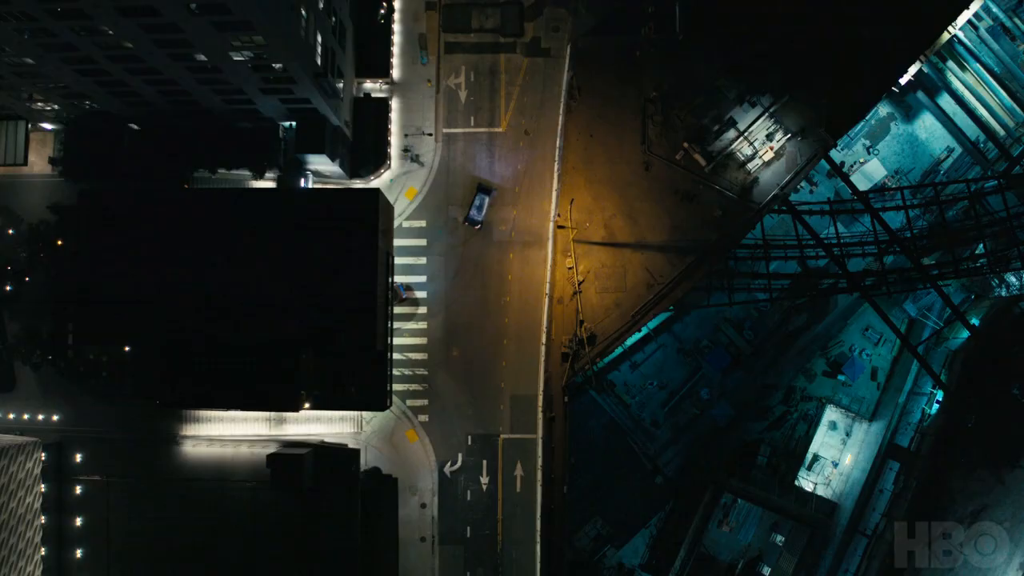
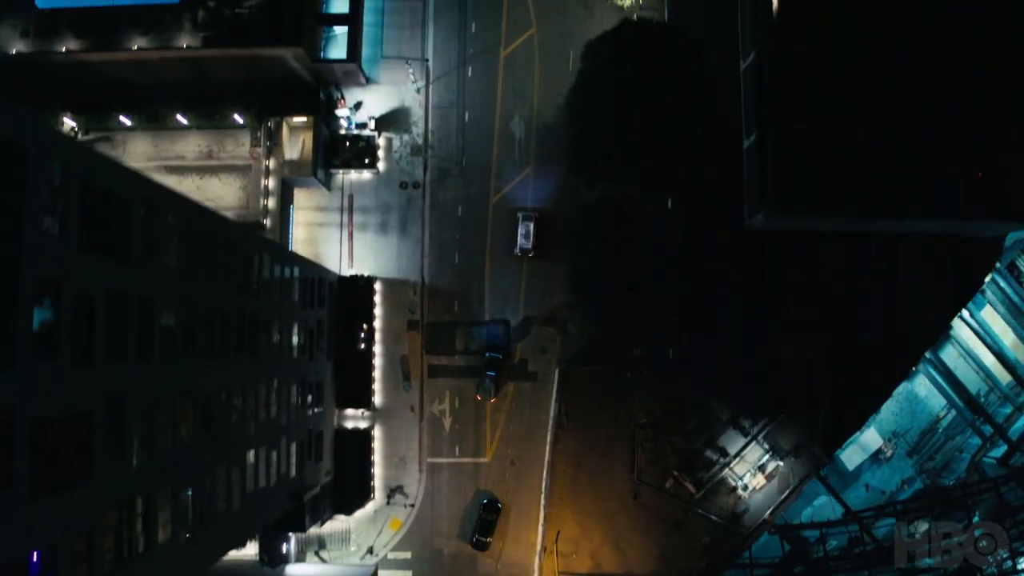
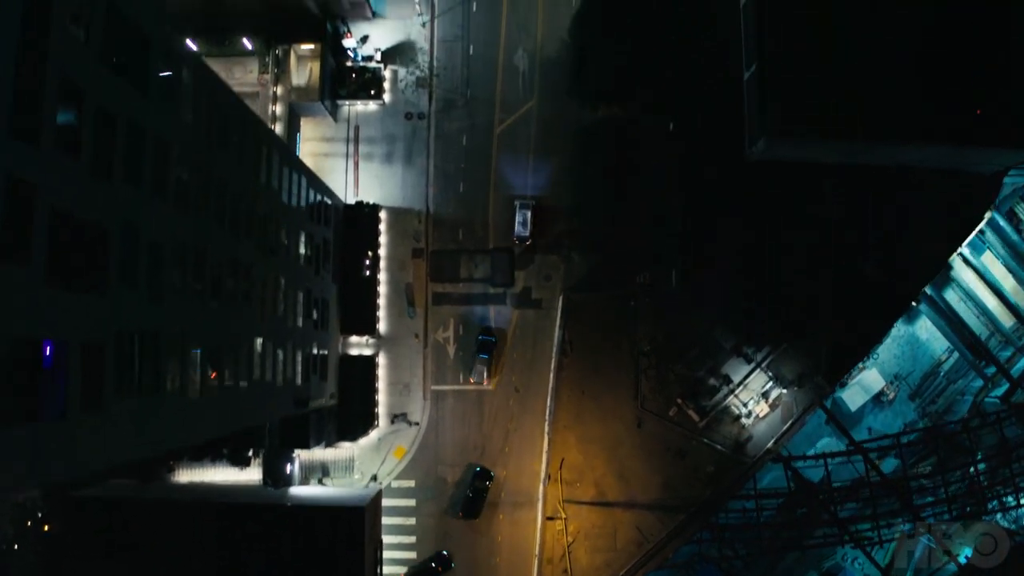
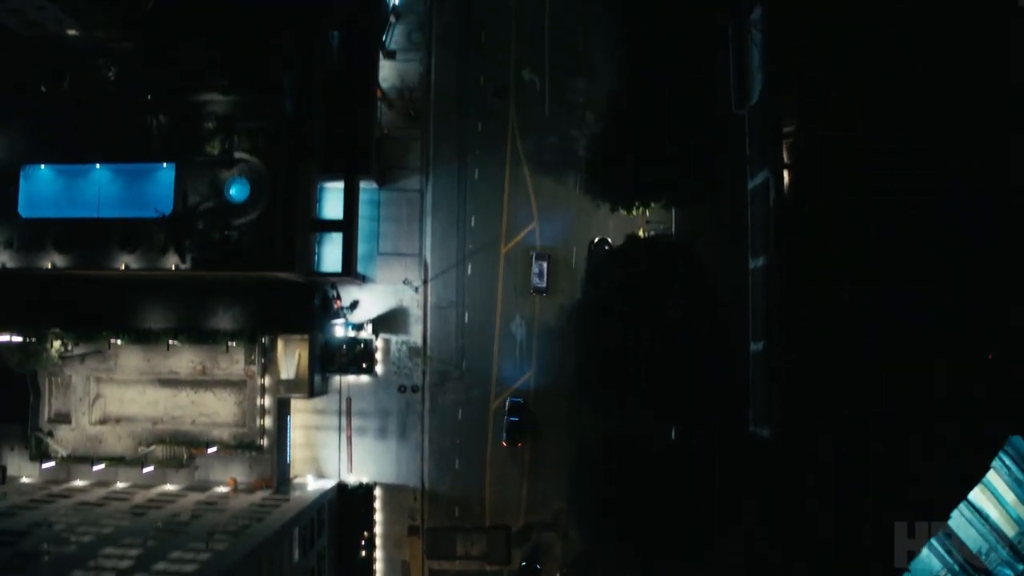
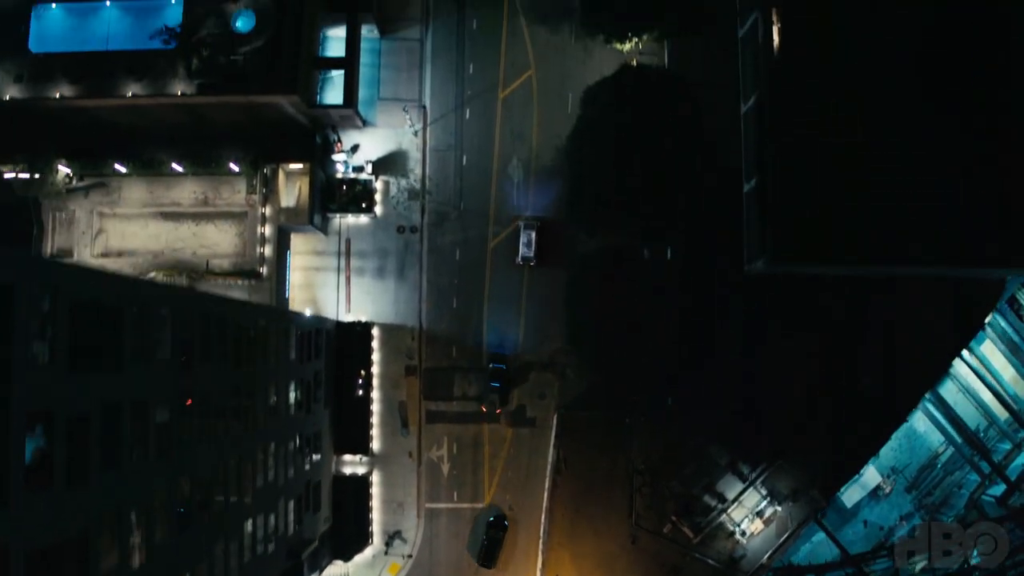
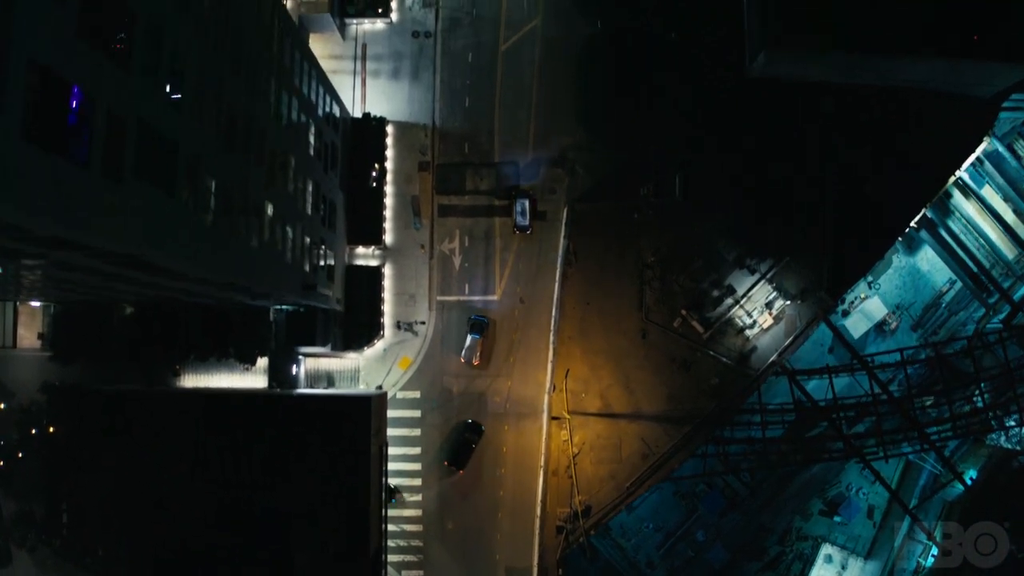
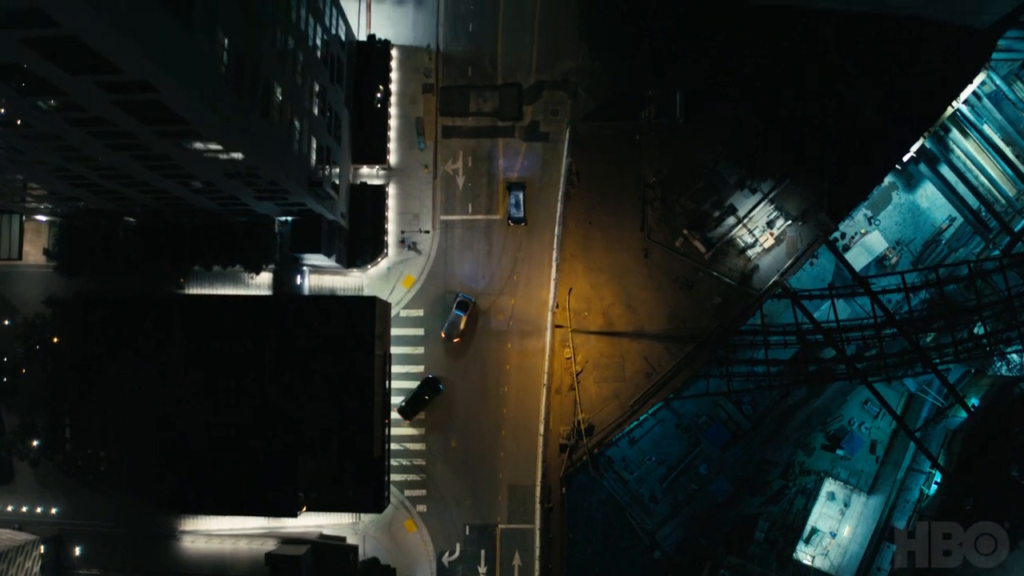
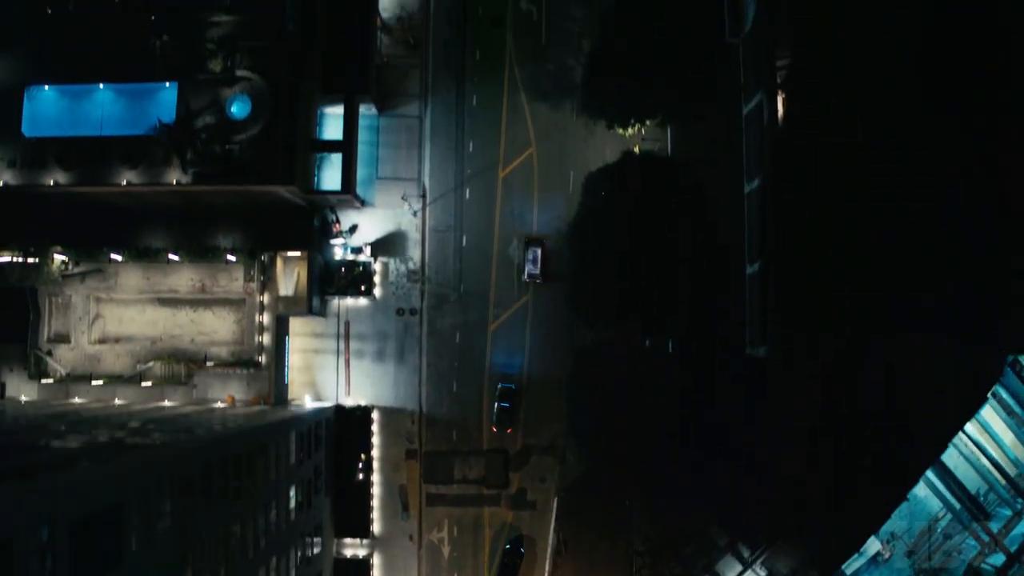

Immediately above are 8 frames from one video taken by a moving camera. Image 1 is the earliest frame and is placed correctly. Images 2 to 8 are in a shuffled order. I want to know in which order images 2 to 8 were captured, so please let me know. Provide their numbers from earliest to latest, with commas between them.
7, 6, 3, 2, 5, 8, 4
